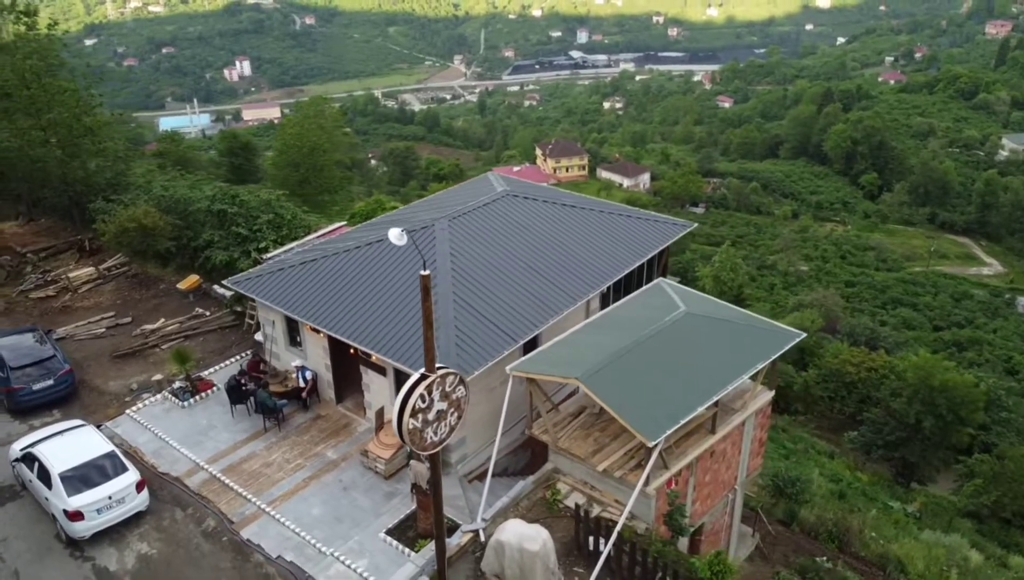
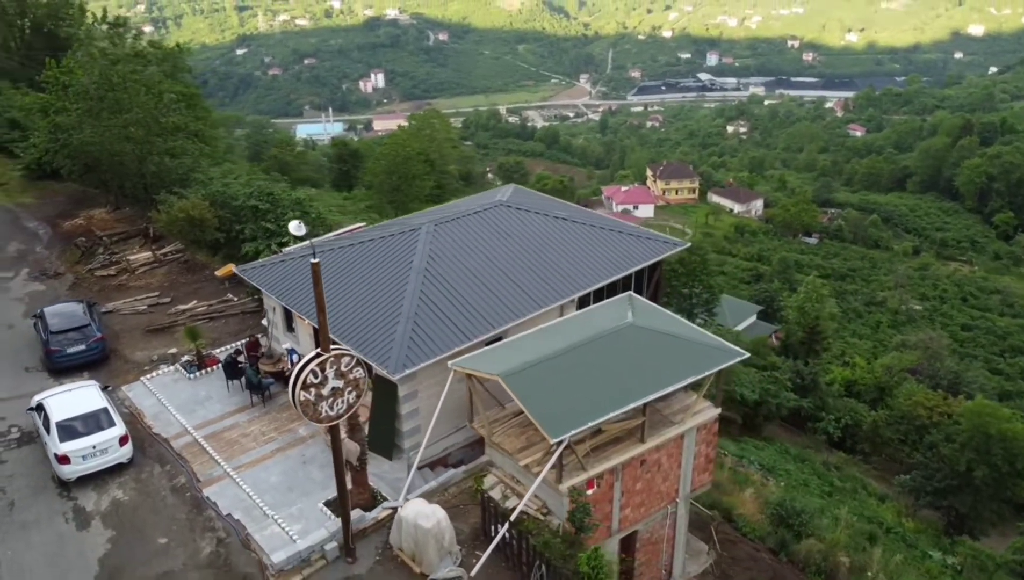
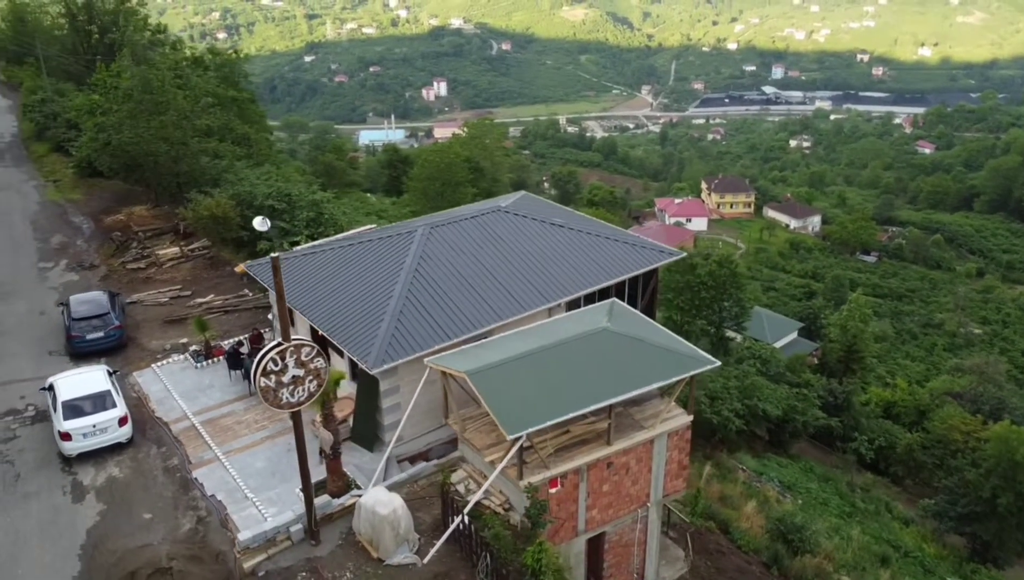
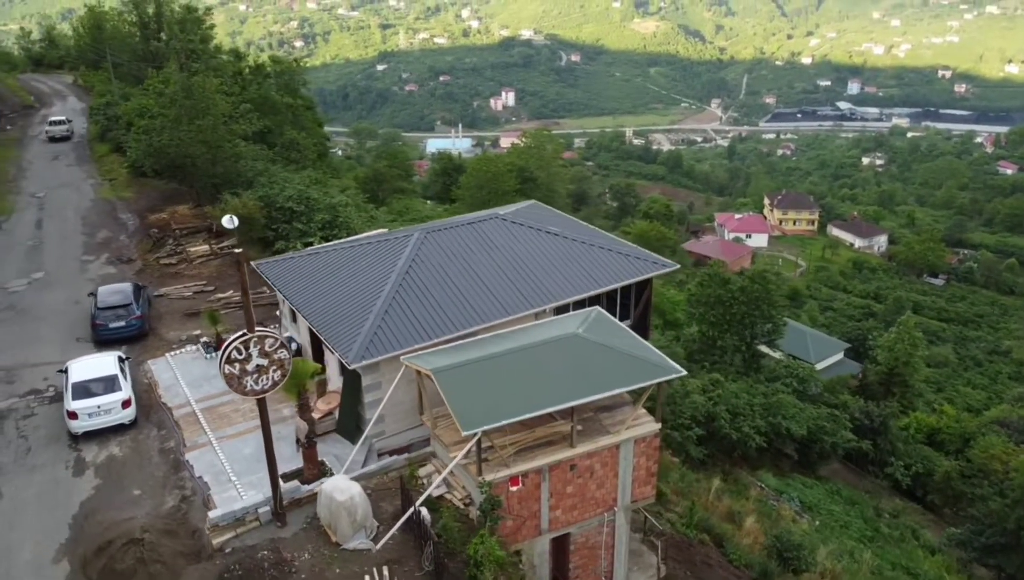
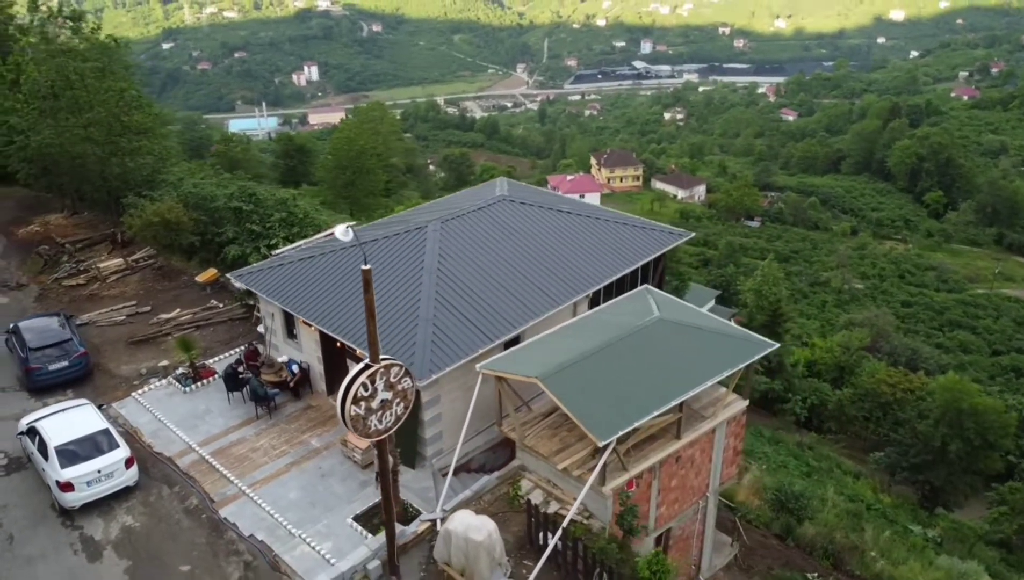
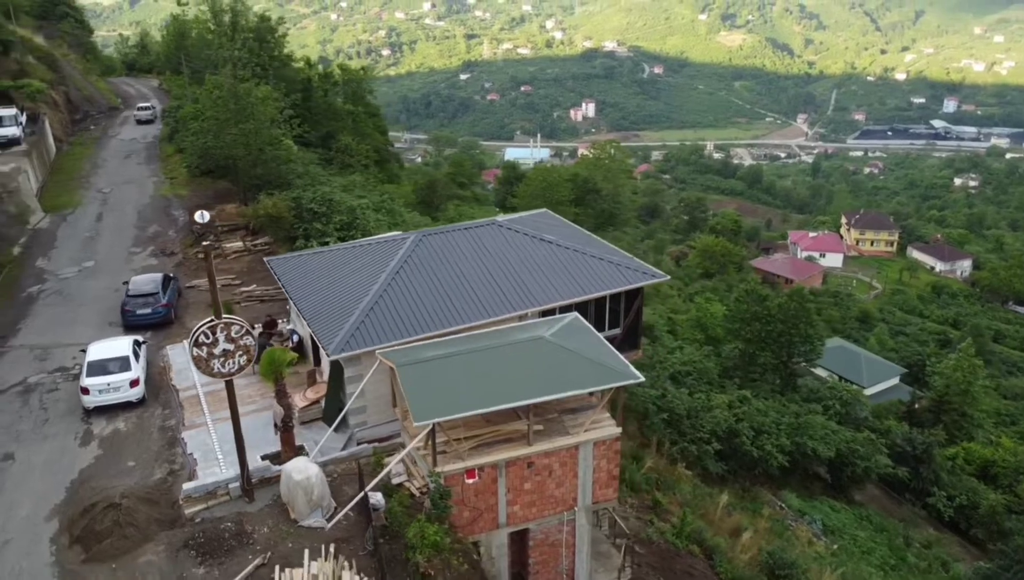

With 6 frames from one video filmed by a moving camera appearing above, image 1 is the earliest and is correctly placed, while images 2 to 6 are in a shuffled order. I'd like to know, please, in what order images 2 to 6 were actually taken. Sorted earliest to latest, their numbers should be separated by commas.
5, 2, 3, 4, 6
